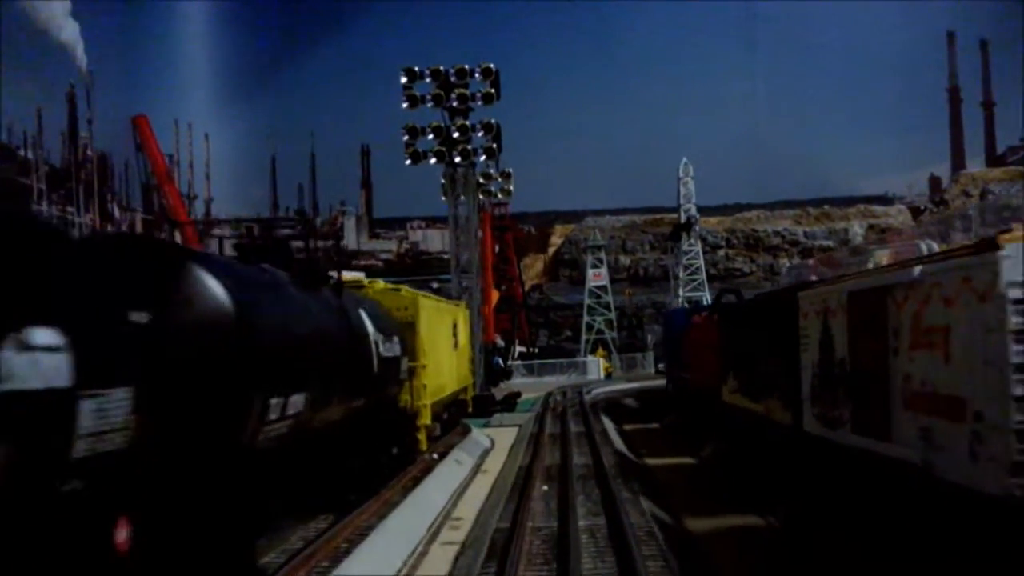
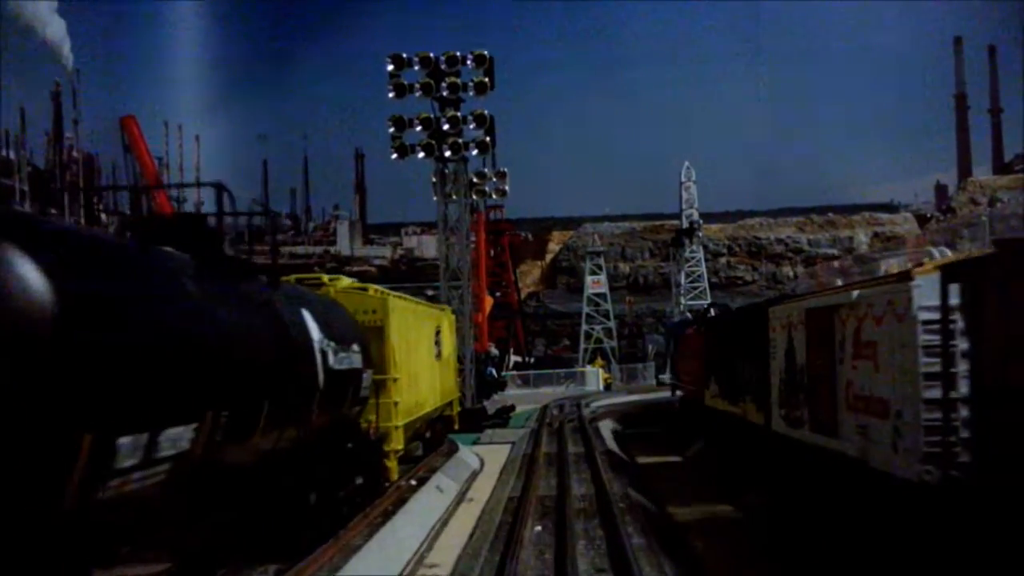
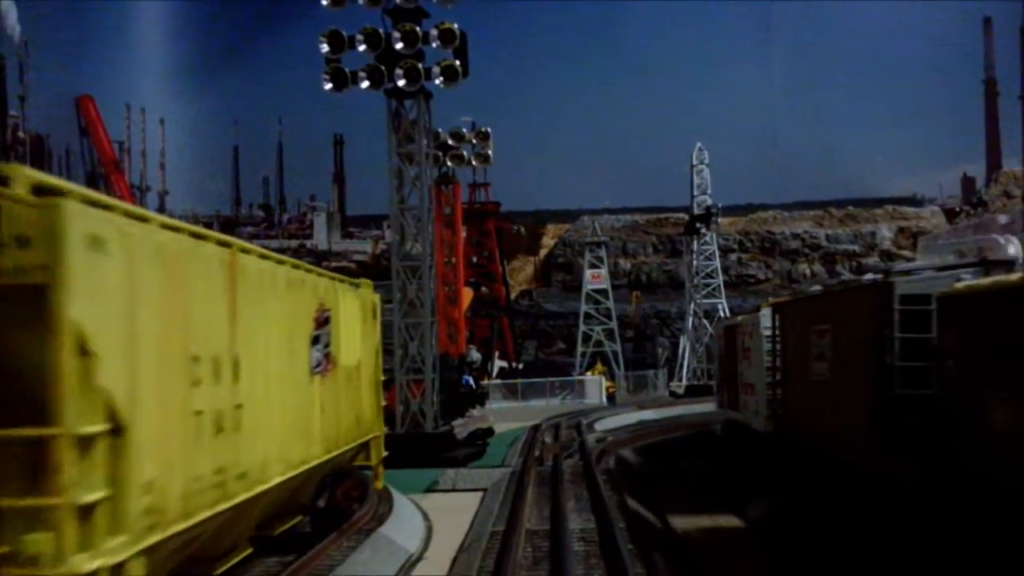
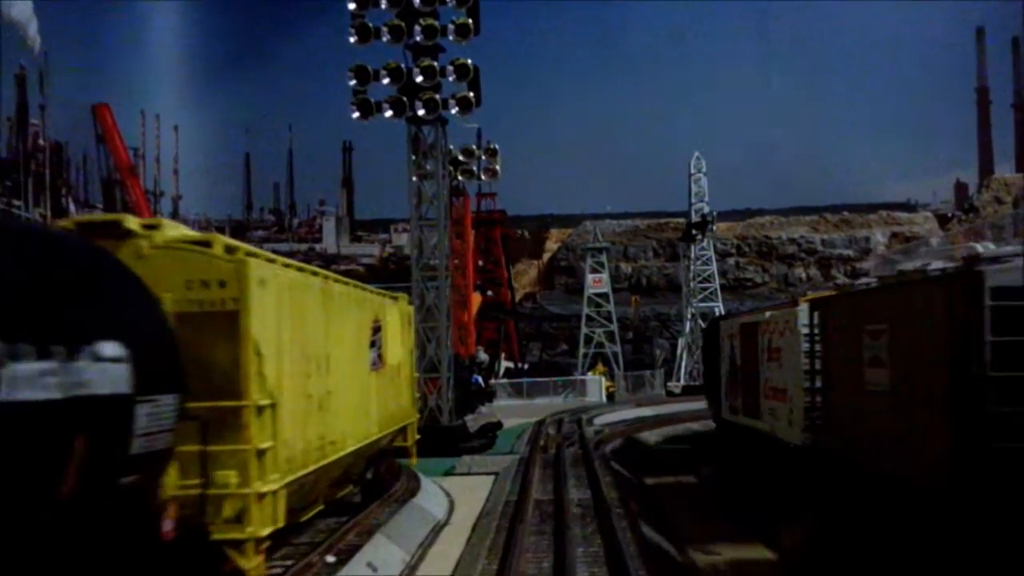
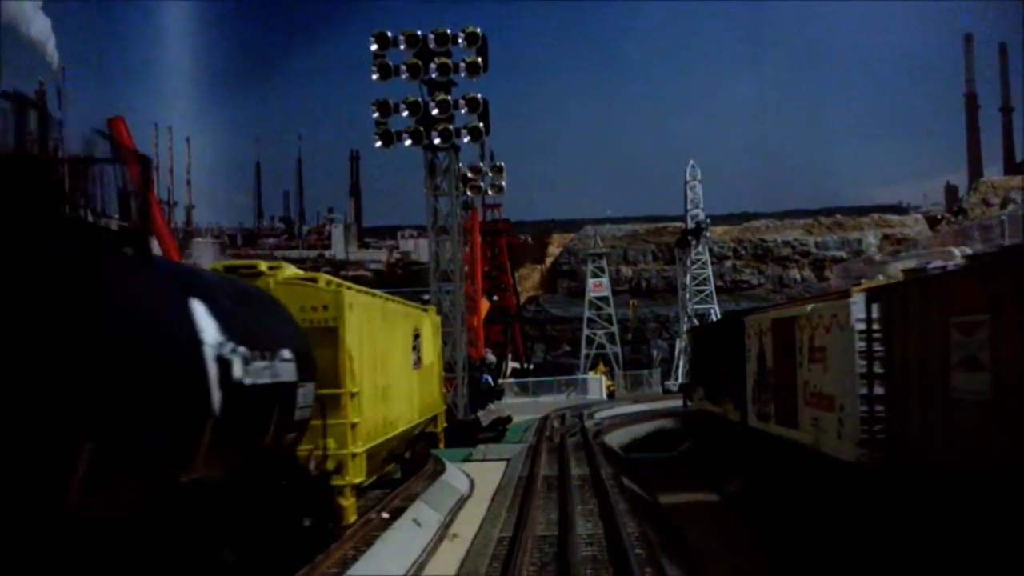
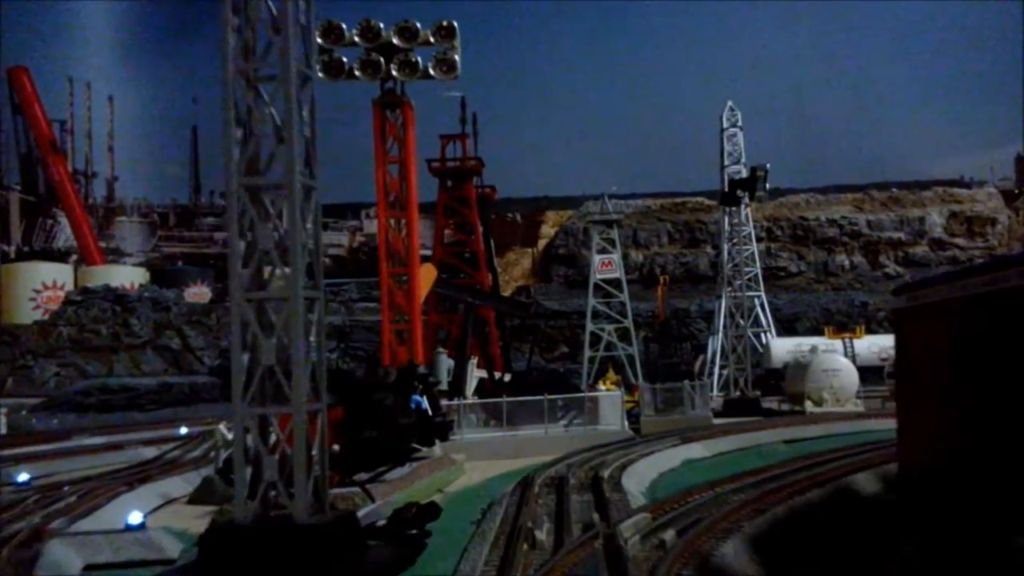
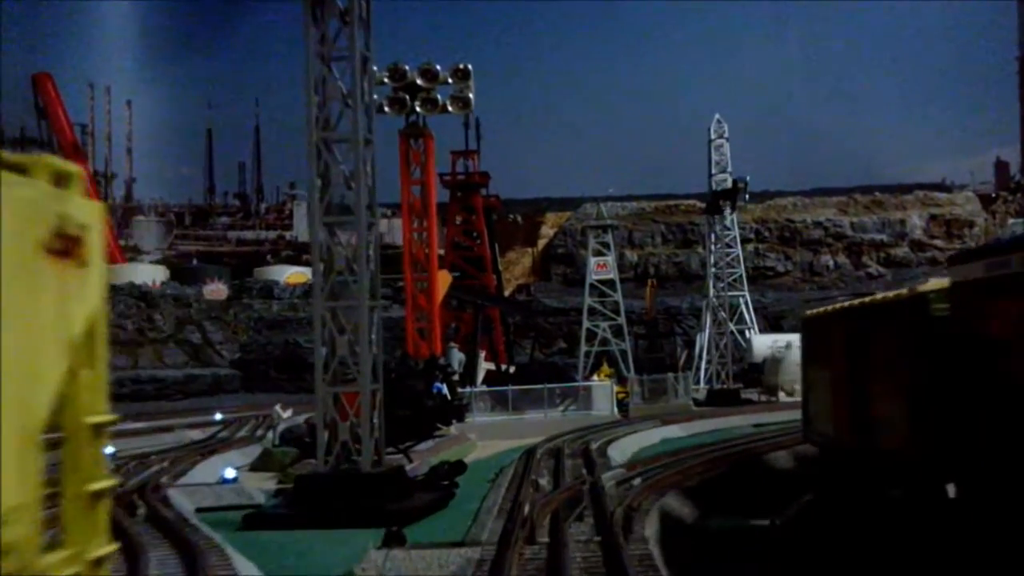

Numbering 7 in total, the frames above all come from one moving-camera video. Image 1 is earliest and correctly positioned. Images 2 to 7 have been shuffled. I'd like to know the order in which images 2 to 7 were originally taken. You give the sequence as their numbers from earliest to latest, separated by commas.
2, 5, 4, 3, 7, 6
